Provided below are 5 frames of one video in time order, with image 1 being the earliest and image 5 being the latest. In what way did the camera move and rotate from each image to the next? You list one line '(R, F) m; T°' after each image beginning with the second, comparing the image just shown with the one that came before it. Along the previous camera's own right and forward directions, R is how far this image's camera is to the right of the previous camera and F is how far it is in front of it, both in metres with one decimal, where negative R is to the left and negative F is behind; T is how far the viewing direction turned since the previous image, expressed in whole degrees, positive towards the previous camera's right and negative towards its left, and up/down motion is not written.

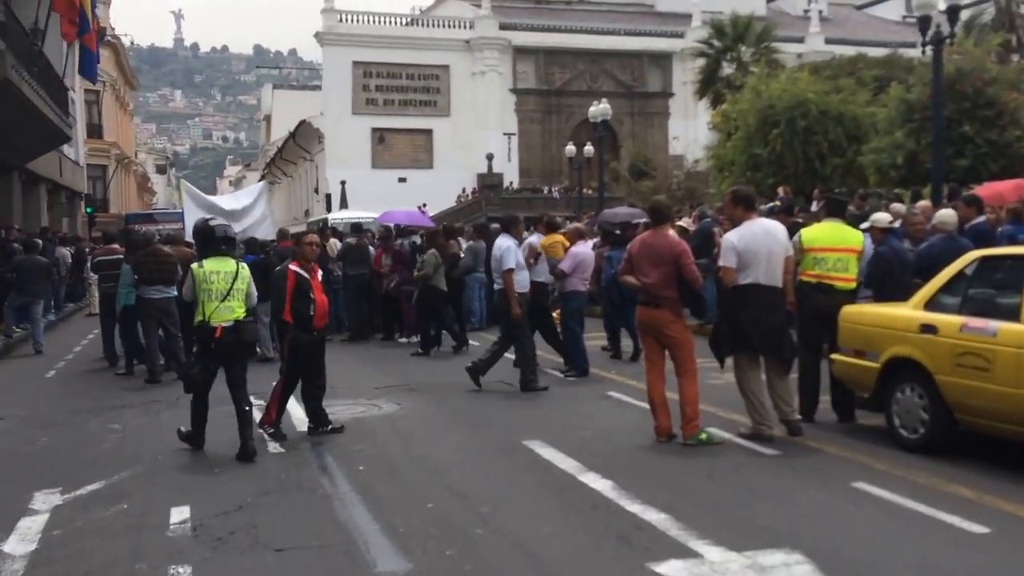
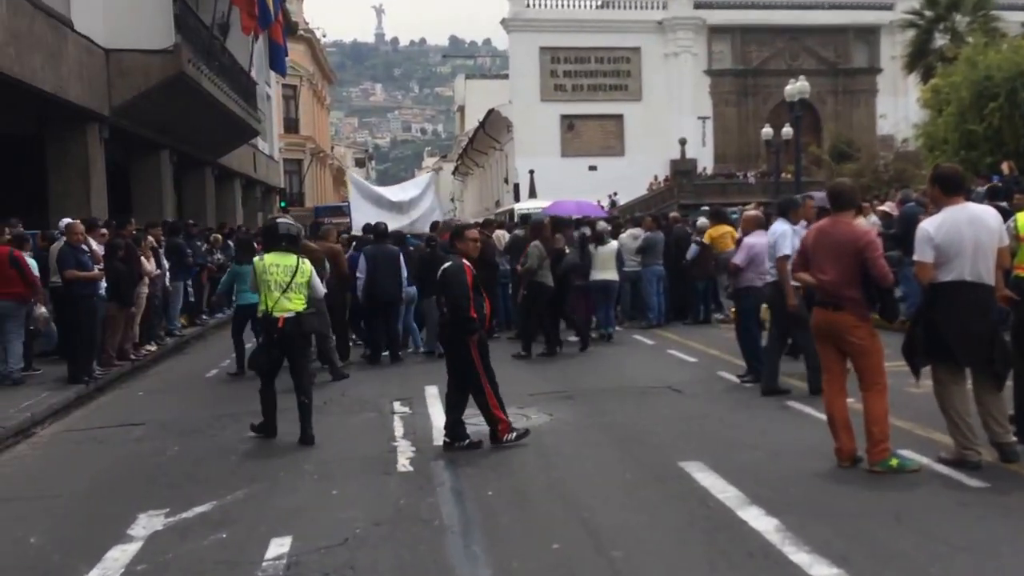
(+0.4, +1.1) m; -10°
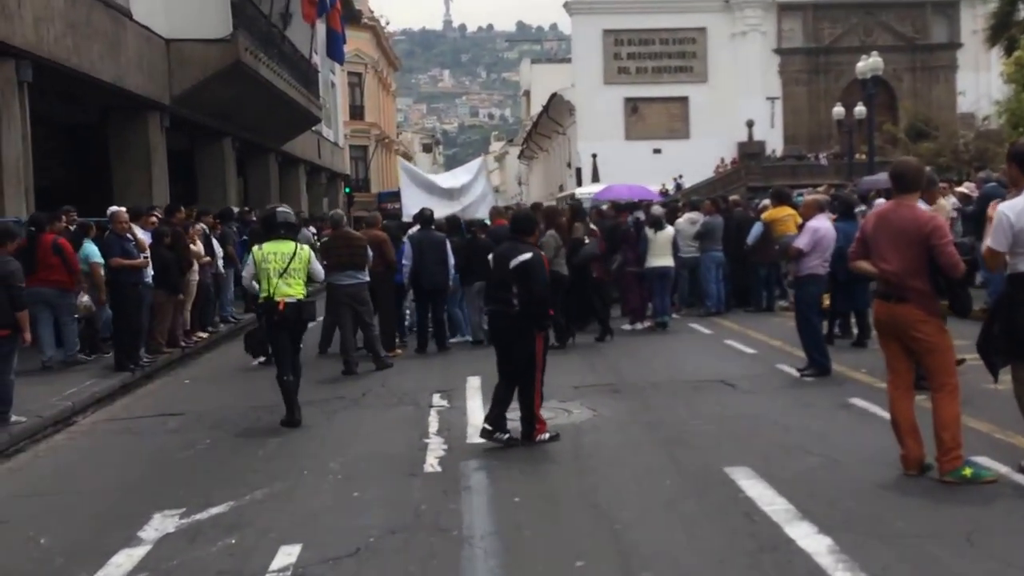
(+0.3, +0.5) m; -4°
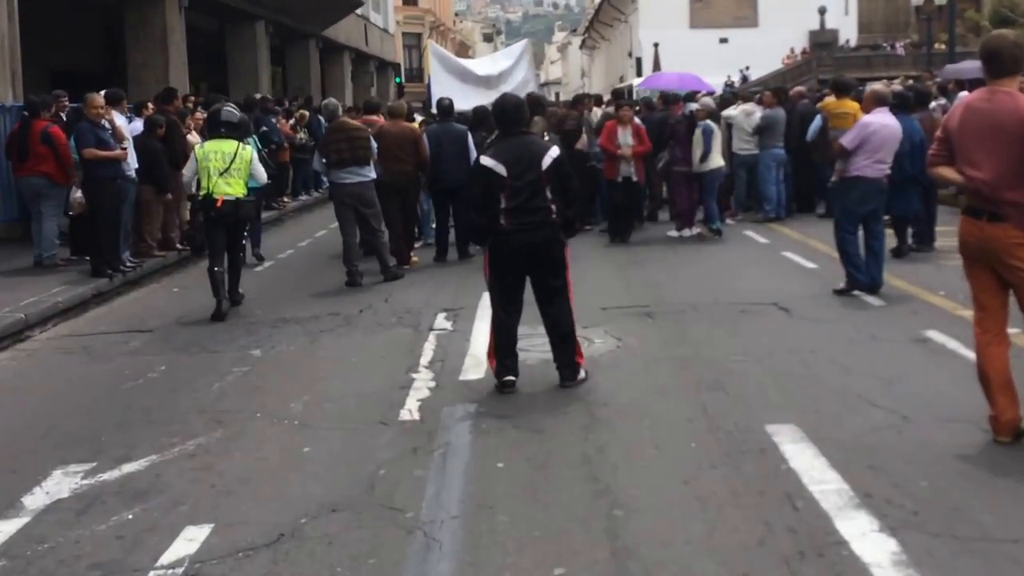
(+0.4, +1.6) m; -3°
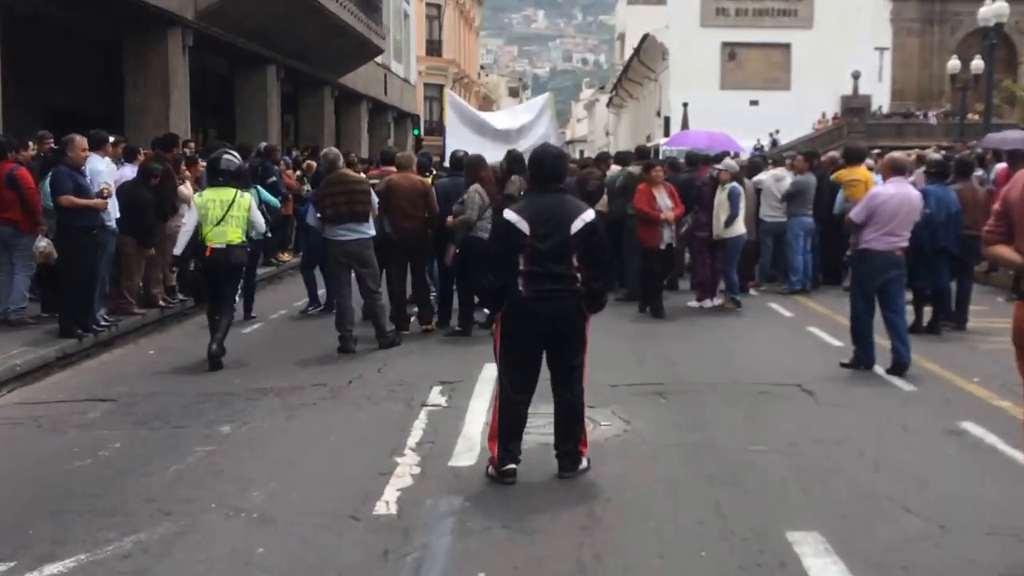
(+0.2, +0.7) m; -1°
